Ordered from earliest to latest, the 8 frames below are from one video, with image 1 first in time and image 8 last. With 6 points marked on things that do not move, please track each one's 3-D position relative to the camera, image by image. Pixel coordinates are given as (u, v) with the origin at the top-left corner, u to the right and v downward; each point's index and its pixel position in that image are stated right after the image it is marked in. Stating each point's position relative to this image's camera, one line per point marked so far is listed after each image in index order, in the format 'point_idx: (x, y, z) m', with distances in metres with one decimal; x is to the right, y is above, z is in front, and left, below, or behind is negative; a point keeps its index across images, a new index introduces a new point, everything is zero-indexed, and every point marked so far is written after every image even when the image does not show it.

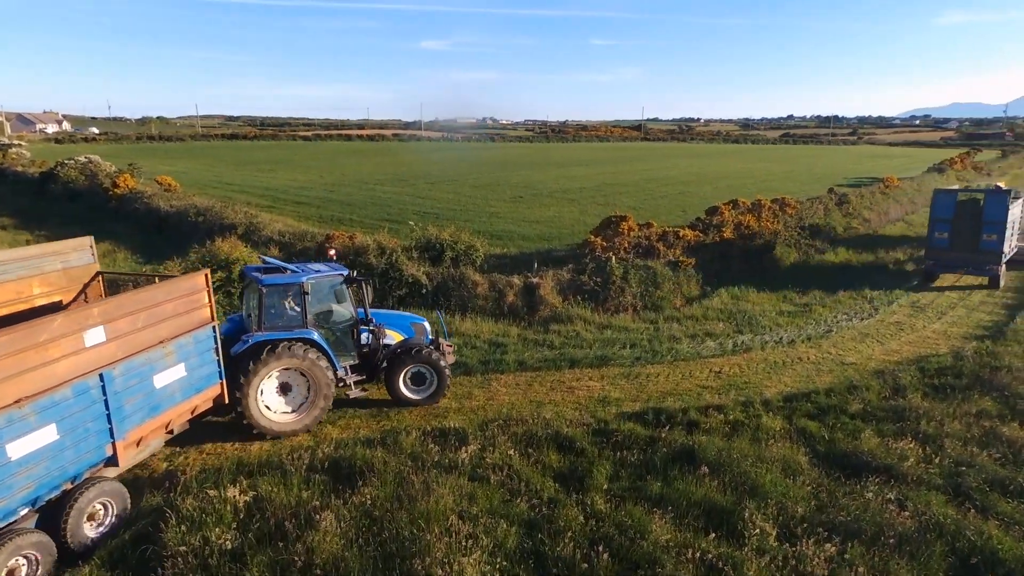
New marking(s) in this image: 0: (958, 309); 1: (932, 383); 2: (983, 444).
0: (+8.8, -0.4, +12.5) m
1: (+5.5, -1.2, +8.2) m
2: (+4.8, -1.6, +6.5) m
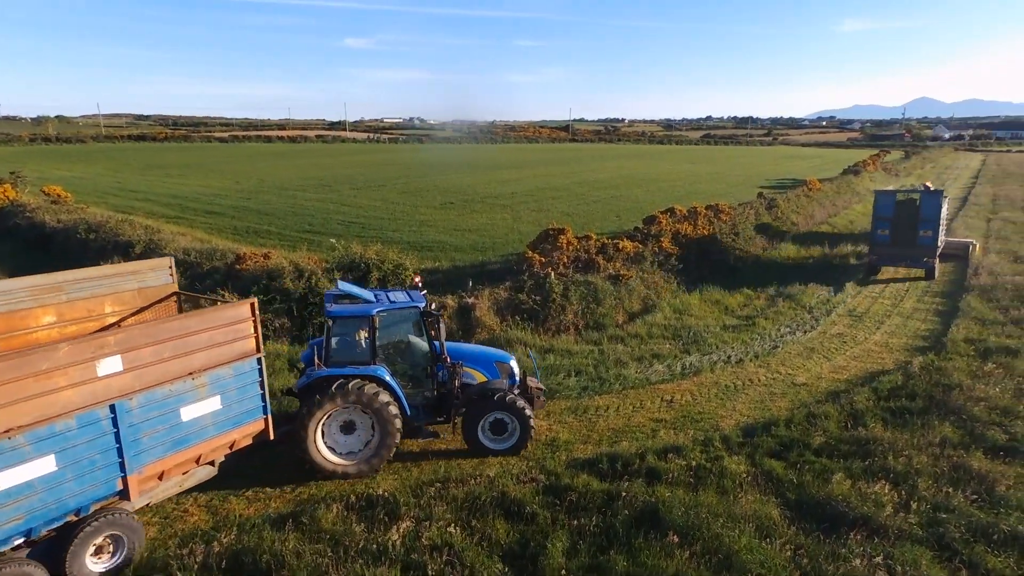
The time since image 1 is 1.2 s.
0: (+7.5, -0.6, +12.5) m
1: (+4.7, -1.5, +7.9) m
2: (+4.3, -1.9, +6.1) m
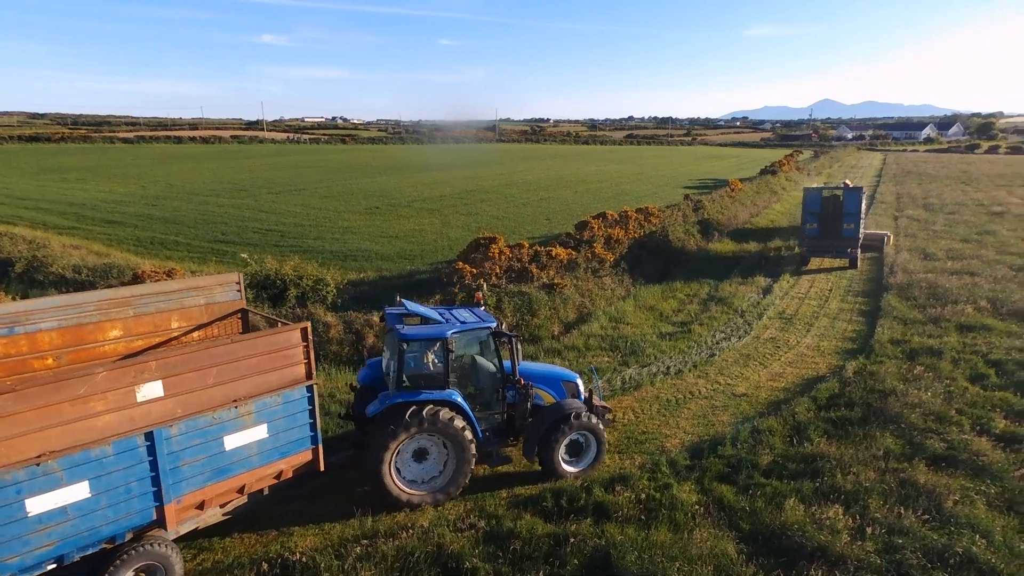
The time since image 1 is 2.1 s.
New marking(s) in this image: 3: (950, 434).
0: (+6.2, -0.6, +12.7) m
1: (+3.9, -1.6, +7.8) m
2: (+3.7, -2.0, +6.0) m
3: (+5.0, -1.7, +7.2) m
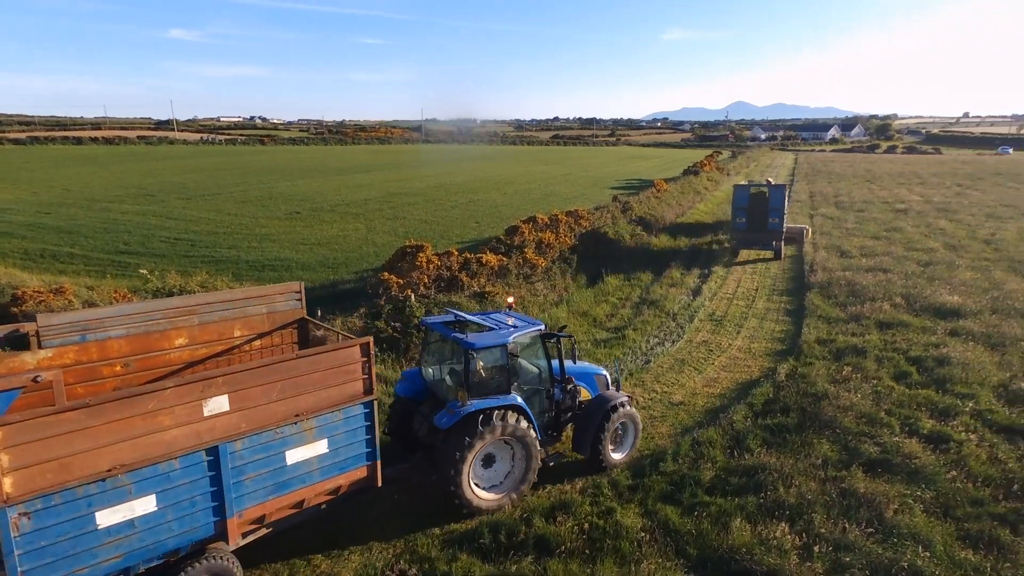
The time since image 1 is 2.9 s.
0: (+4.8, -0.7, +12.8) m
1: (+3.1, -1.7, +7.7) m
2: (+3.1, -2.1, +5.9) m
3: (+4.3, -1.7, +7.3) m
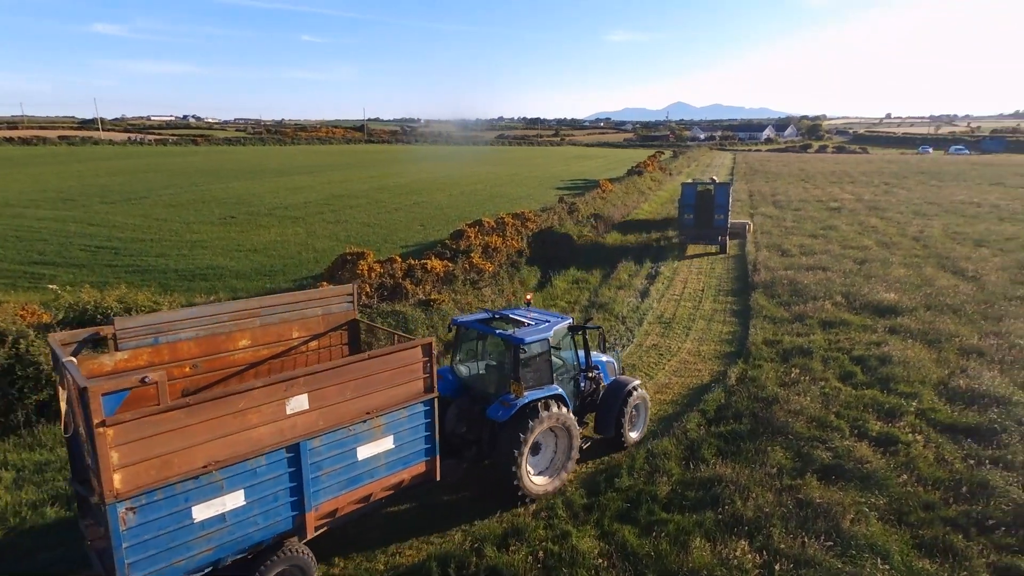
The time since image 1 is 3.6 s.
0: (+3.8, -0.7, +12.8) m
1: (+2.5, -1.7, +7.6) m
2: (+2.7, -2.1, +5.8) m
3: (+3.7, -1.8, +7.2) m
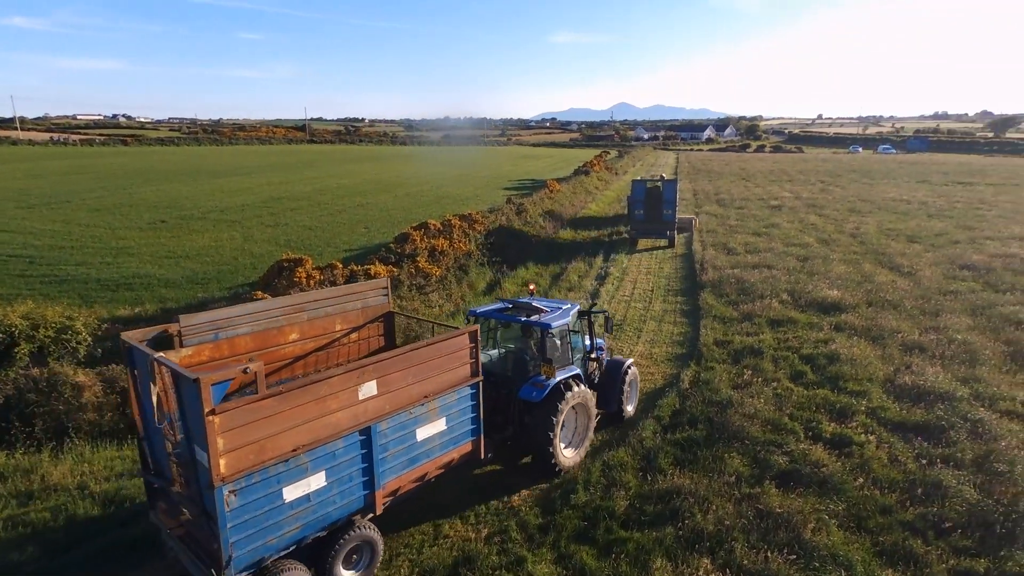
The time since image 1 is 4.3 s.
0: (+2.8, -0.7, +12.7) m
1: (+1.9, -1.8, +7.4) m
2: (+2.2, -2.2, +5.6) m
3: (+3.1, -1.8, +7.1) m
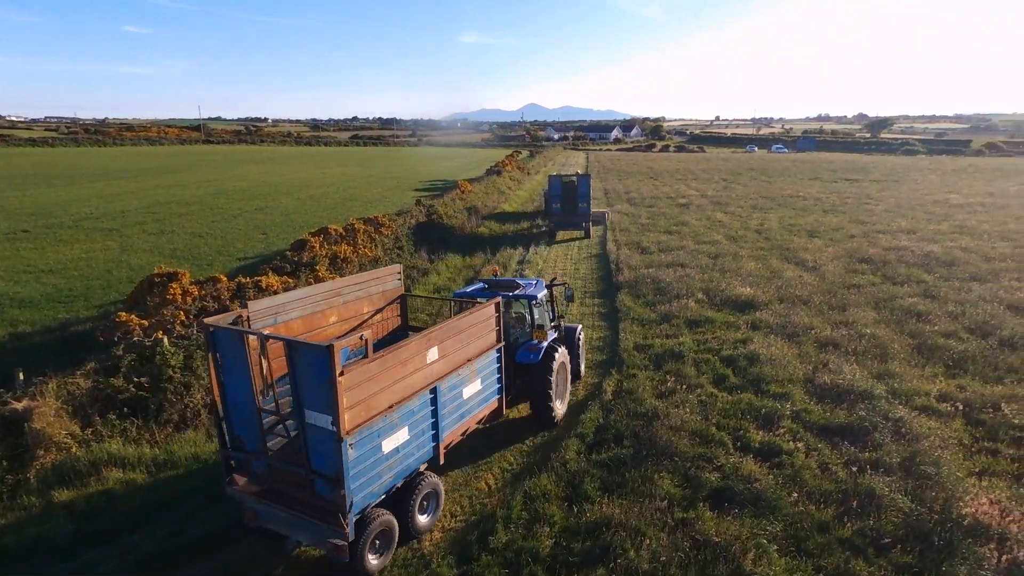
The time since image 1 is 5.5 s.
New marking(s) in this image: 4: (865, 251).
0: (+1.1, -0.8, +12.2) m
1: (+1.0, -1.9, +6.8) m
2: (+1.5, -2.2, +5.1) m
3: (+2.2, -1.8, +6.7) m
4: (+10.0, +1.0, +17.9) m
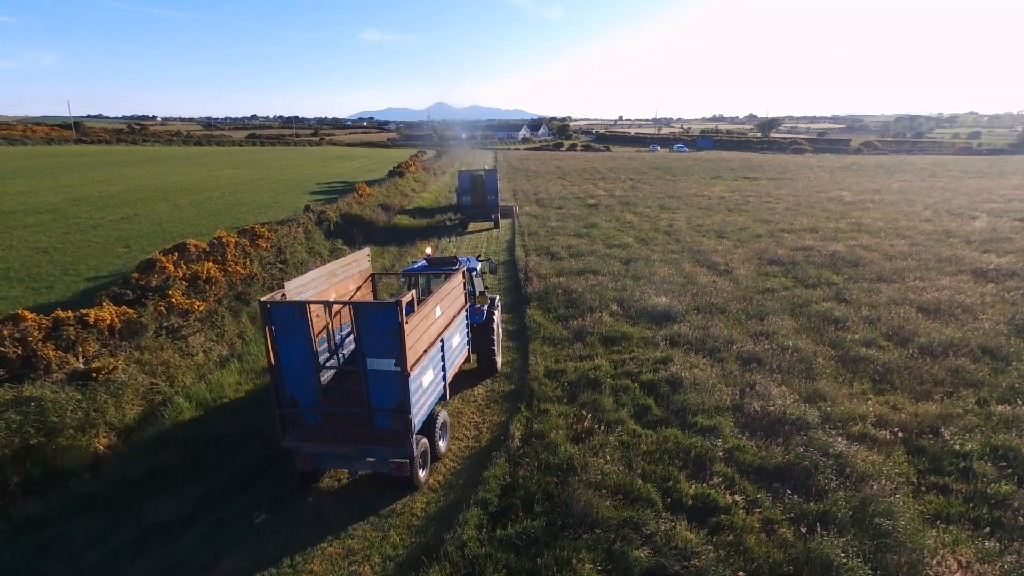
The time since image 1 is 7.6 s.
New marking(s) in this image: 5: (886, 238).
0: (-0.7, -1.1, +10.8) m
1: (0.0, -2.2, +5.5) m
2: (+0.8, -2.5, +3.8) m
3: (+1.2, -2.1, +5.5) m
4: (+7.3, +1.0, +17.7) m
5: (+11.3, +1.5, +19.1) m
